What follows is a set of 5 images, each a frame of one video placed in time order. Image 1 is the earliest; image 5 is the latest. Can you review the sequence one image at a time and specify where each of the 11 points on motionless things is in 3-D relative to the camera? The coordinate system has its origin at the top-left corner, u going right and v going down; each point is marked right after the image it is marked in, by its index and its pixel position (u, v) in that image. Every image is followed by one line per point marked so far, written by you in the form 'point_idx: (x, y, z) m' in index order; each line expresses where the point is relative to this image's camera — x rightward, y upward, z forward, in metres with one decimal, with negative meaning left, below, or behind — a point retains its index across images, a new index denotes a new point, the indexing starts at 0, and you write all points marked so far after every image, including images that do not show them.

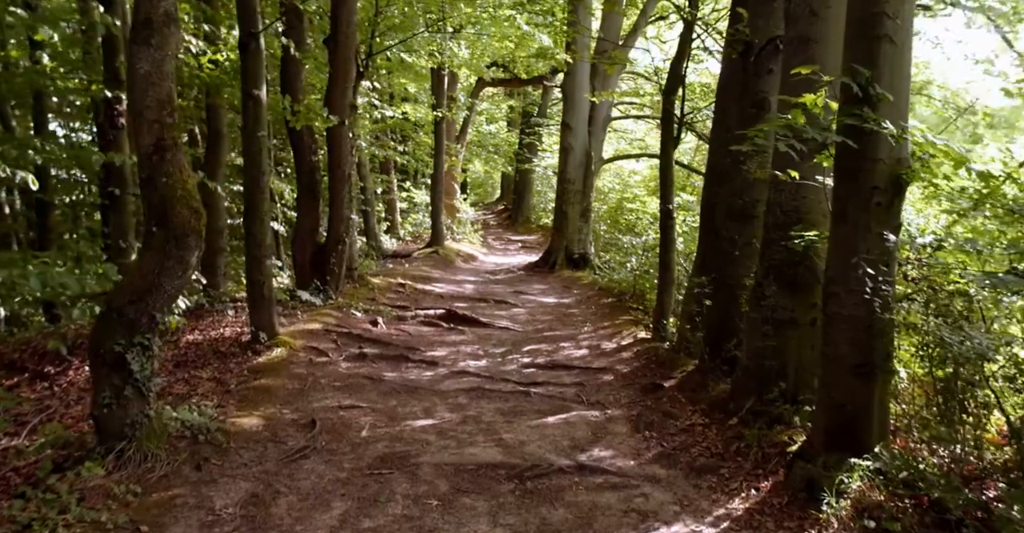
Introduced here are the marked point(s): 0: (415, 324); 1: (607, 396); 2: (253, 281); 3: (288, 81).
0: (-1.4, -0.8, +11.2) m
1: (+0.9, -1.3, +7.7) m
2: (-2.7, -0.2, +8.1) m
3: (-3.3, +2.7, +11.4) m
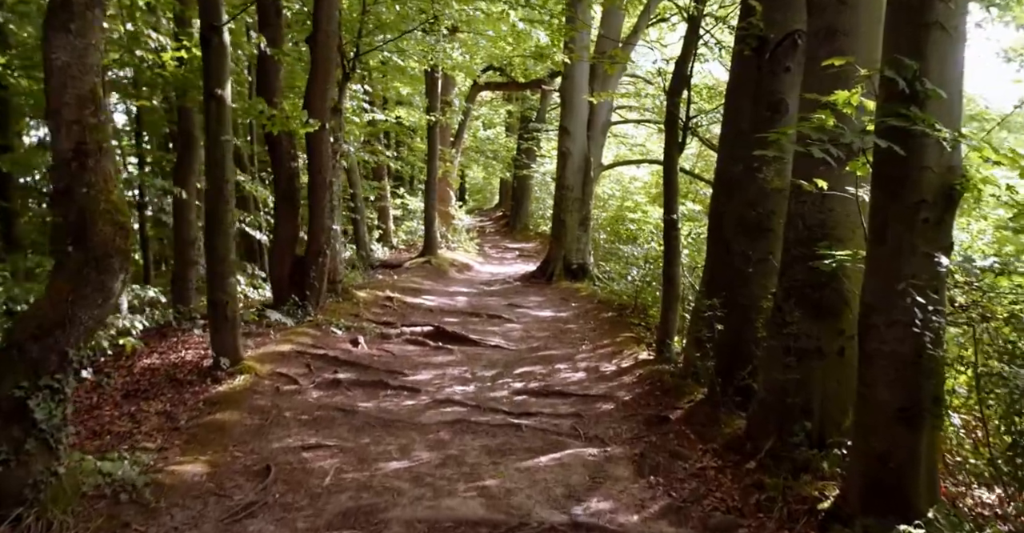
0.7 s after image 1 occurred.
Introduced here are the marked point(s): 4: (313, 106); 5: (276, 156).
0: (-1.5, -1.0, +10.4) m
1: (+0.8, -1.4, +6.9) m
2: (-2.8, -0.3, +7.3) m
3: (-3.4, +2.5, +10.6) m
4: (-2.8, +2.2, +10.7) m
5: (-3.3, +1.5, +10.8) m
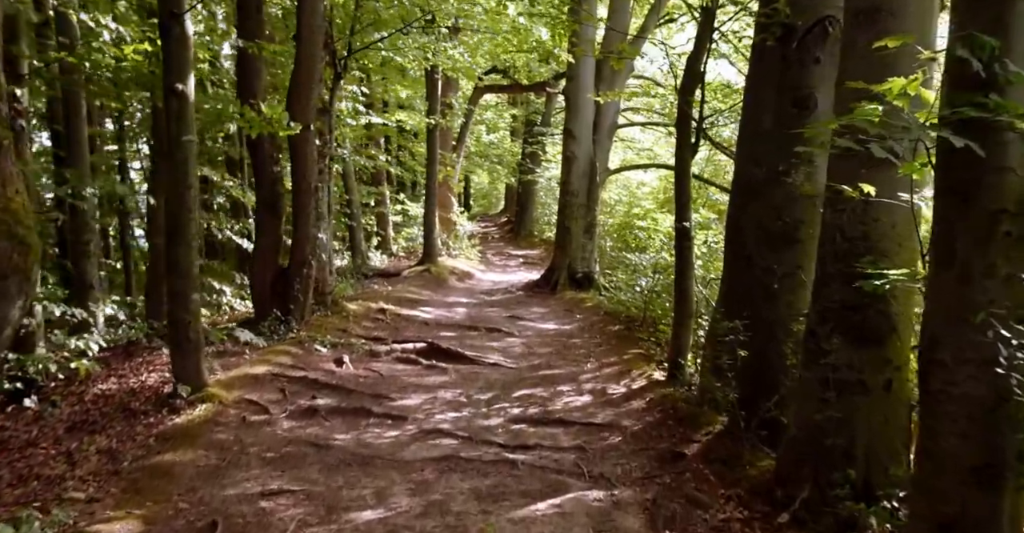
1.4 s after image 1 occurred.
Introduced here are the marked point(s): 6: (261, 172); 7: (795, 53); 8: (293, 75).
0: (-1.5, -1.2, +9.6) m
1: (+0.8, -1.6, +6.1) m
2: (-2.8, -0.5, +6.5) m
3: (-3.4, +2.4, +9.9) m
4: (-2.8, +2.1, +10.0) m
5: (-3.3, +1.4, +10.1) m
6: (-3.2, +1.2, +10.1) m
7: (+2.3, +1.7, +6.3) m
8: (-2.8, +2.4, +10.0) m
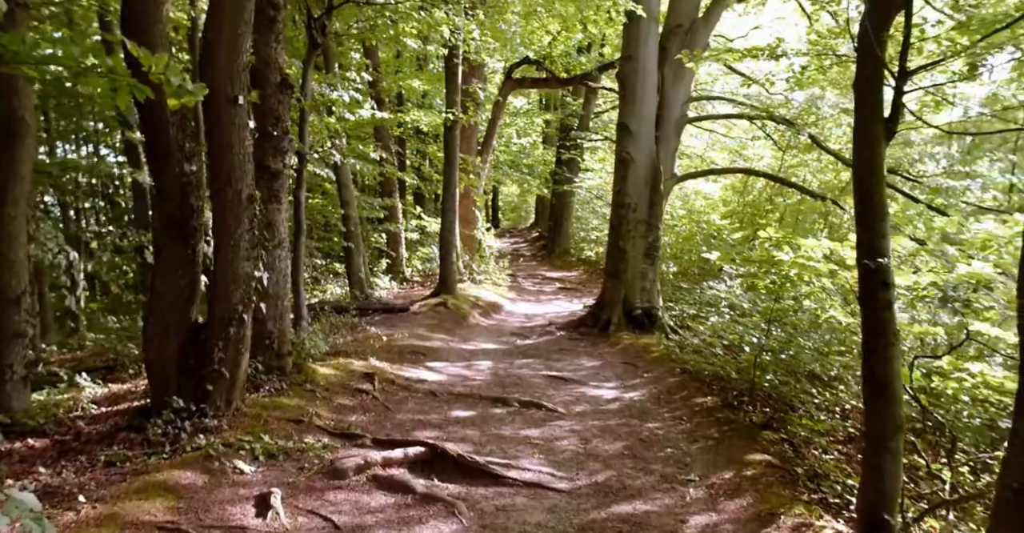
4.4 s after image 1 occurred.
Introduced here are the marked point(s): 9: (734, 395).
0: (-1.1, -1.6, +5.8) m
1: (+1.1, -2.0, +2.1) m
2: (-2.5, -0.9, +2.7) m
3: (-3.0, +1.9, +6.1) m
4: (-2.4, +1.6, +6.2) m
5: (-2.9, +0.9, +6.3) m
6: (-2.8, +0.8, +6.3) m
7: (+2.5, +1.3, +2.3) m
8: (-2.4, +2.0, +6.2) m
9: (+2.4, -1.4, +8.6) m
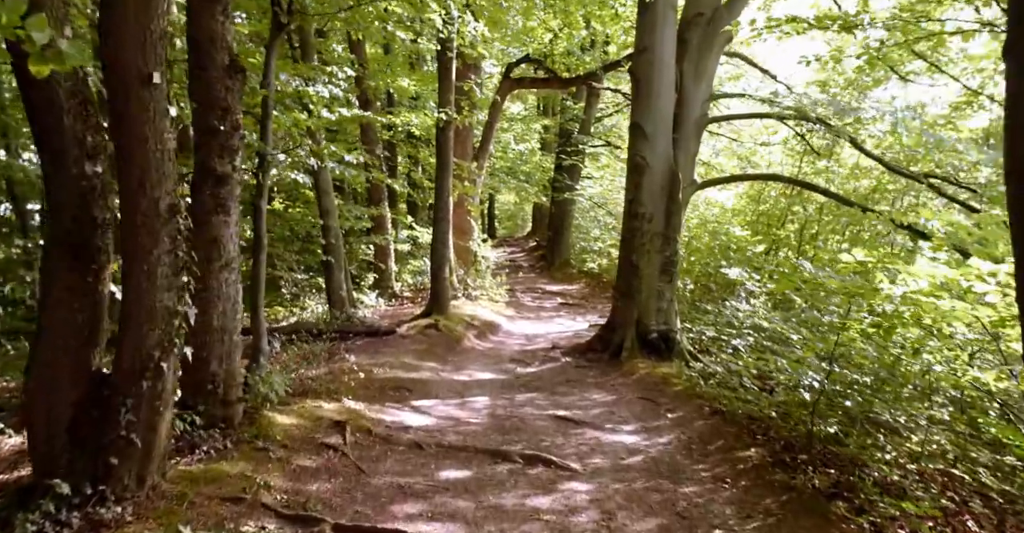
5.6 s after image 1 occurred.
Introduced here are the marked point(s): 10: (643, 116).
0: (-1.1, -1.8, +4.2) m
1: (+1.1, -2.1, +0.6) m
2: (-2.5, -1.0, +1.1) m
3: (-2.9, +1.7, +4.5) m
4: (-2.3, +1.4, +4.6) m
5: (-2.8, +0.7, +4.7) m
6: (-2.8, +0.6, +4.8) m
7: (+2.6, +1.1, +0.8) m
8: (-2.4, +1.8, +4.7) m
9: (+2.5, -1.6, +7.1) m
10: (+2.0, +2.3, +11.8) m
